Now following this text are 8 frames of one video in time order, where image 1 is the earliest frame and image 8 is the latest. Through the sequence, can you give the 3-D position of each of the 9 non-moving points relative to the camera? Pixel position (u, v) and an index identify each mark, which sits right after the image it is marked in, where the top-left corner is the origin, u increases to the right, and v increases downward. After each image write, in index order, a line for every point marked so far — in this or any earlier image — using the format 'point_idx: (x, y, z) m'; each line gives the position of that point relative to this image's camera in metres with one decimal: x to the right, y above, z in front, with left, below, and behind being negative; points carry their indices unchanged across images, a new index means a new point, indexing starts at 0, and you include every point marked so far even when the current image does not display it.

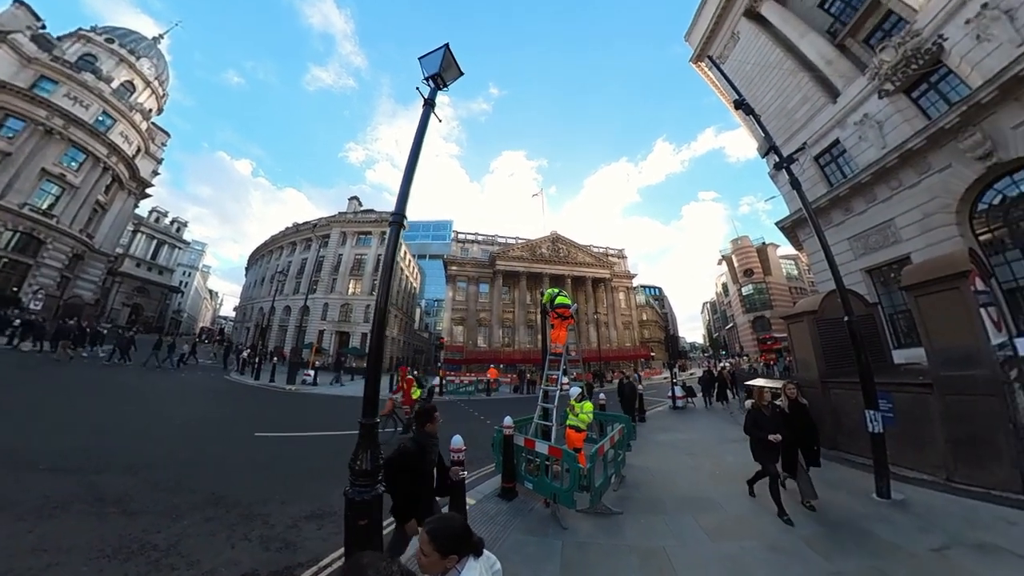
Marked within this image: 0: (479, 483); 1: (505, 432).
0: (-0.4, -3.6, +6.7) m
1: (-0.2, -2.3, +6.0) m
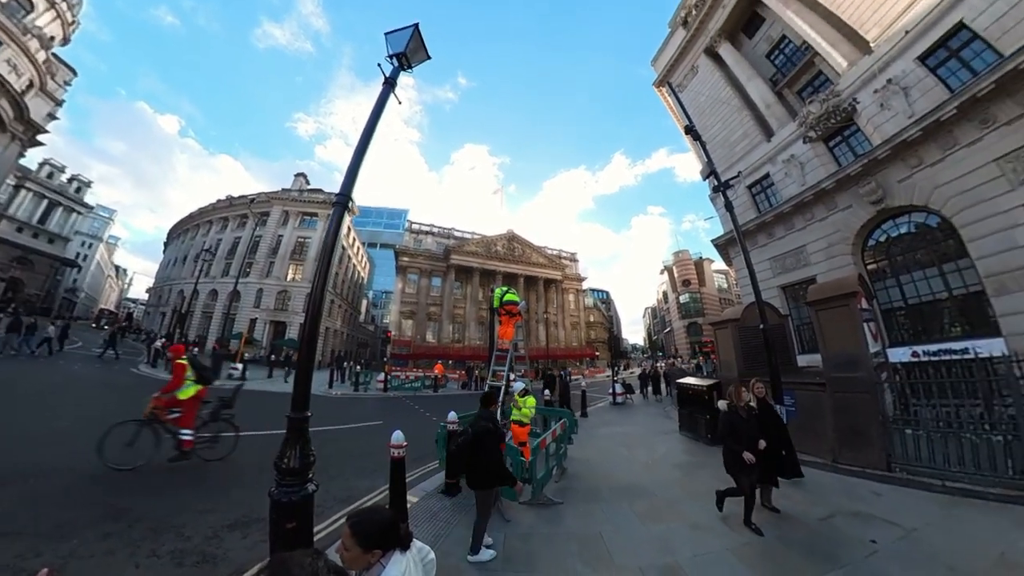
0: (-1.5, -3.4, +6.6) m
1: (-1.0, -2.2, +6.0) m
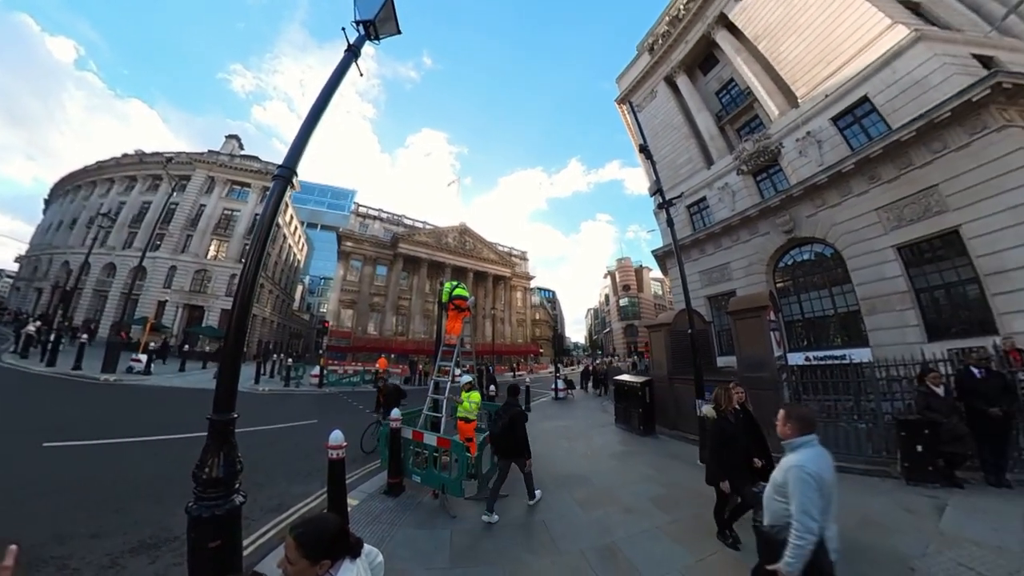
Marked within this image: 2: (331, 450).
0: (-2.5, -3.3, +6.2) m
1: (-1.8, -2.1, +5.7) m
2: (-2.3, -2.1, +4.7) m
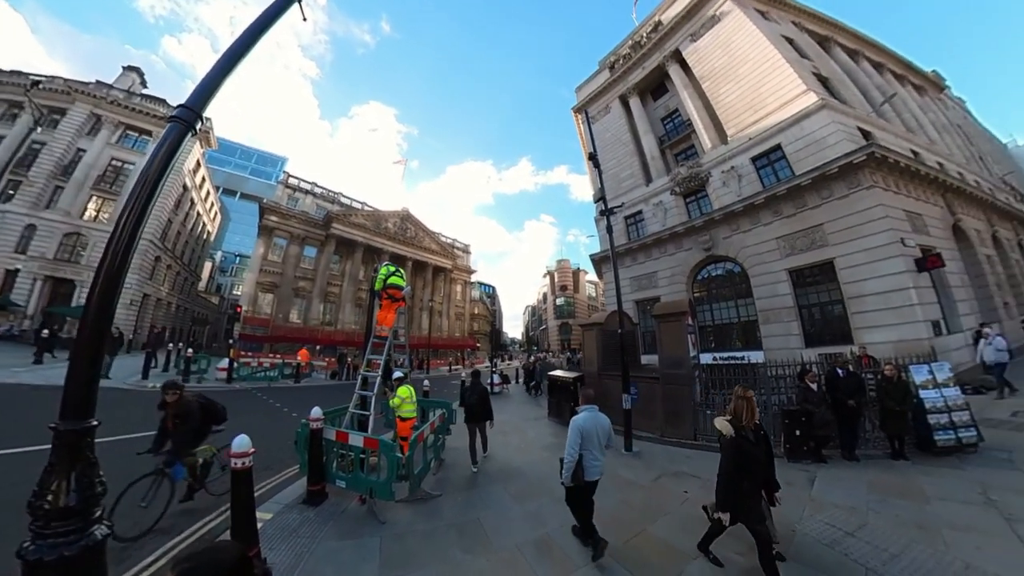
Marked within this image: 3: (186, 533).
0: (-3.5, -3.0, +5.5) m
1: (-2.7, -1.9, +5.1) m
2: (-2.9, -1.8, +4.1) m
3: (-3.8, -2.8, +4.4) m
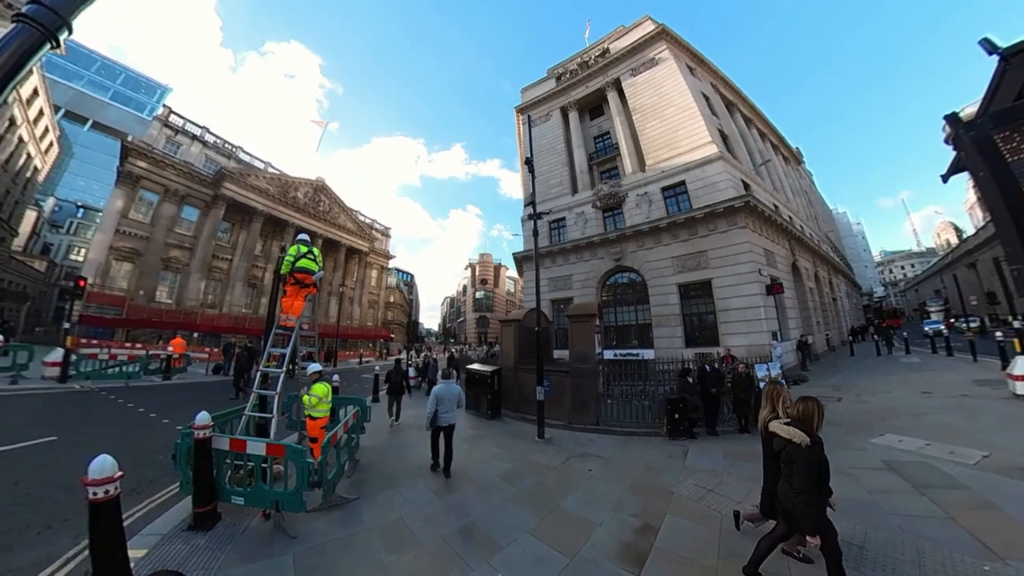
0: (-4.5, -2.6, +4.2) m
1: (-3.5, -1.6, +4.1) m
2: (-3.3, -1.6, +3.0) m
3: (-4.4, -2.5, +3.1) m
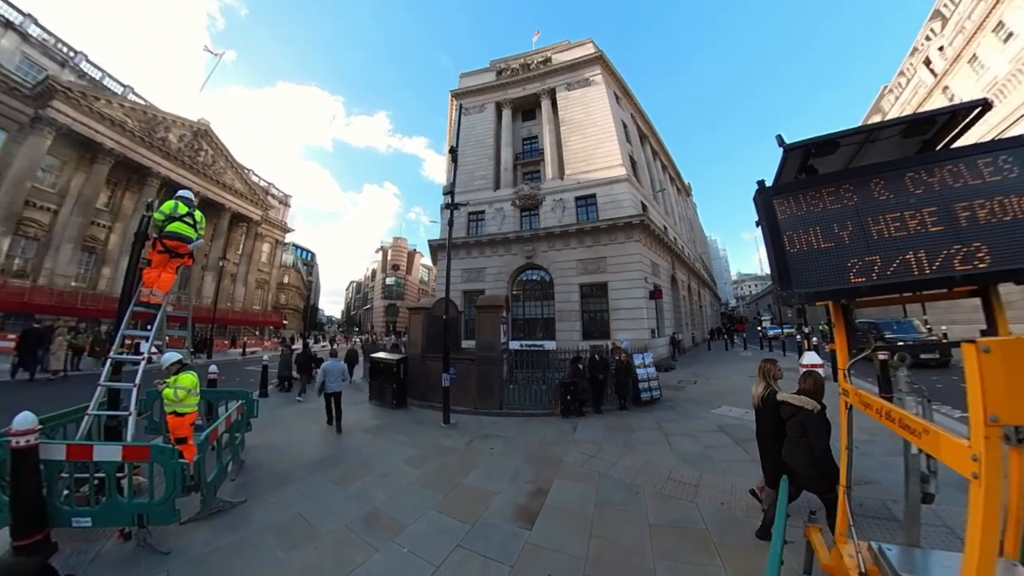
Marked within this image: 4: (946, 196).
0: (-5.0, -2.2, +2.6) m
1: (-3.9, -1.3, +2.9) m
2: (-3.4, -1.3, +1.9) m
3: (-4.5, -2.1, +1.6) m
4: (+3.7, +0.7, +3.4) m
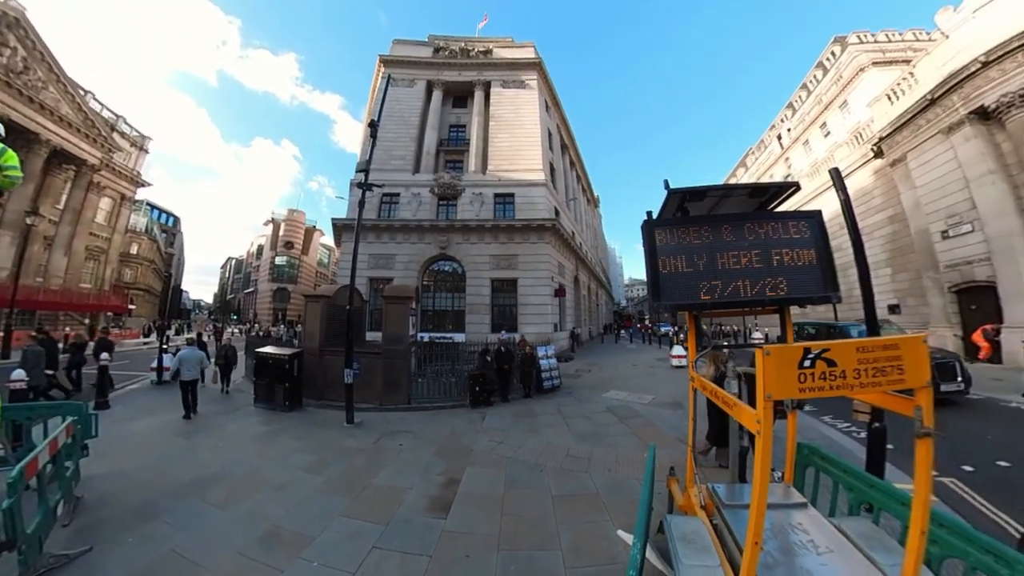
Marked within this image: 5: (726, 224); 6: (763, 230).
0: (-4.7, -2.0, +0.8) m
1: (-3.8, -1.1, +1.5) m
2: (-2.9, -1.2, +0.8) m
3: (-3.9, -2.0, +0.1) m
4: (+3.2, +0.6, +4.7) m
5: (+2.8, +0.8, +4.9) m
6: (+3.2, +0.8, +4.8) m
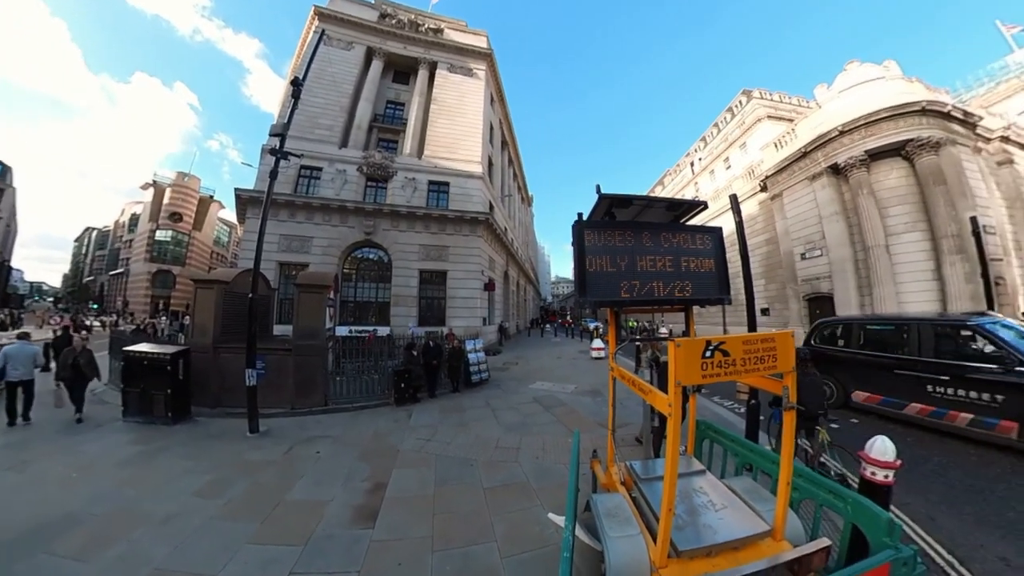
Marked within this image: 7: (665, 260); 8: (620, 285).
0: (-4.1, -1.9, -0.5) m
1: (-3.3, -1.0, +0.4) m
2: (-2.3, -1.2, 0.0) m
3: (-3.0, -1.9, -0.9) m
4: (+2.5, +0.5, +5.5) m
5: (+2.0, +0.8, +5.6) m
6: (+2.5, +0.7, +5.6) m
7: (+2.3, +0.4, +5.5) m
8: (+1.6, 0.0, +5.2) m
